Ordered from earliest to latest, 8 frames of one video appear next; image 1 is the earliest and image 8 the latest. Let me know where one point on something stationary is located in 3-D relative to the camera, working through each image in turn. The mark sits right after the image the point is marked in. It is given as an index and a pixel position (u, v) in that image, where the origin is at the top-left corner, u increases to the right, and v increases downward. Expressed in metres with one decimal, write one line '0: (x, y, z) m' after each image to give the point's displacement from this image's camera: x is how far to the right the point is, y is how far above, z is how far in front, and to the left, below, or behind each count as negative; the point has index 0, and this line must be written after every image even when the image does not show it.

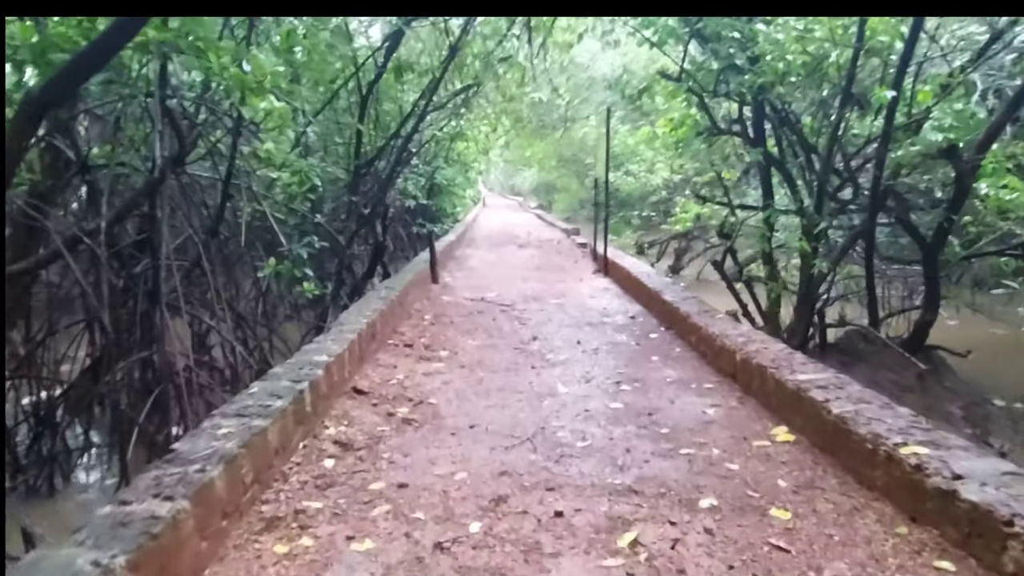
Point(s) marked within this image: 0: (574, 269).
0: (+0.9, +0.3, +10.8) m
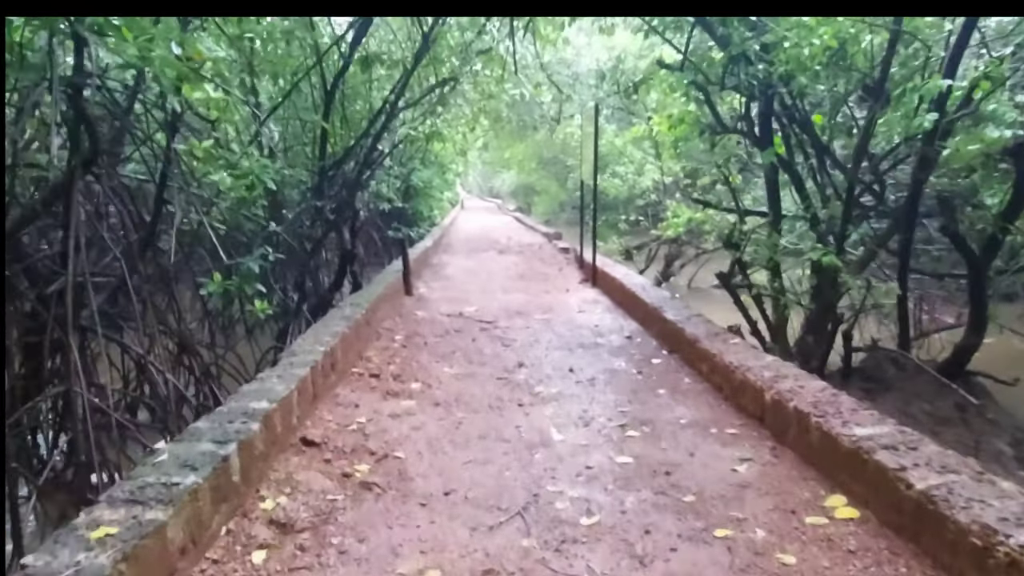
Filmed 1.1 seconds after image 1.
0: (+0.7, +0.1, +10.0) m
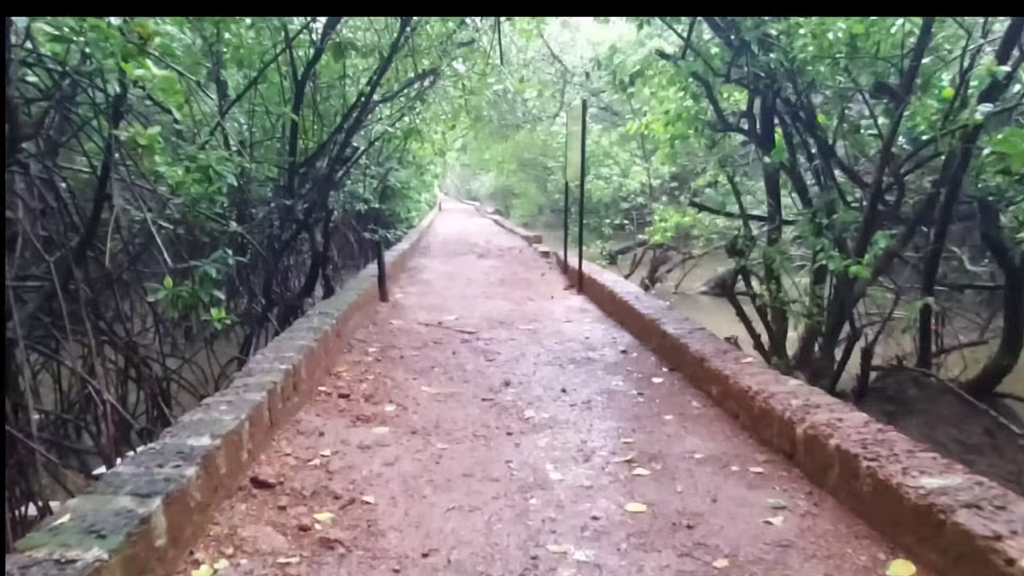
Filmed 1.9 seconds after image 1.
0: (+0.4, +0.1, +9.5) m
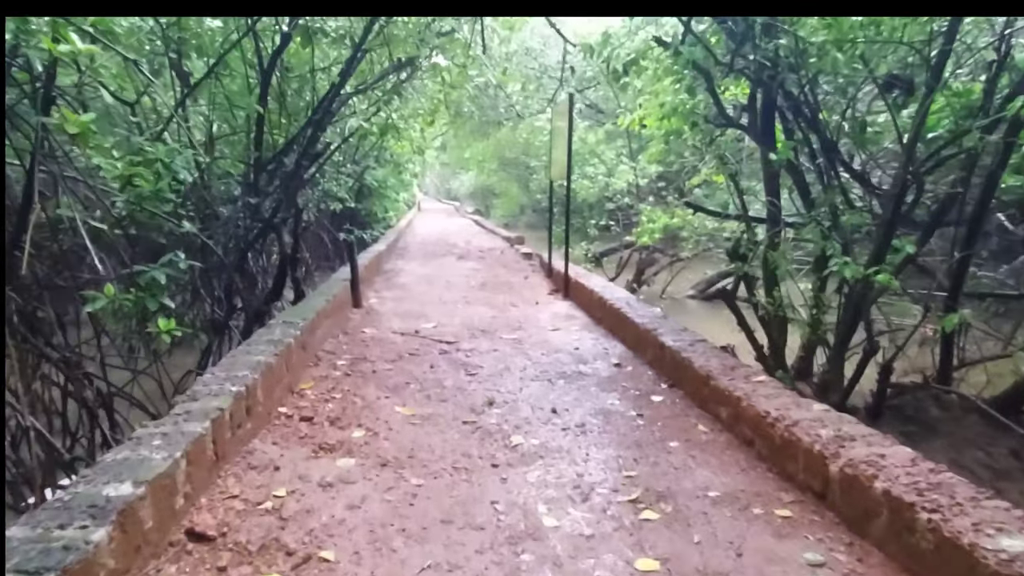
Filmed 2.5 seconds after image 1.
0: (+0.2, 0.0, +9.0) m
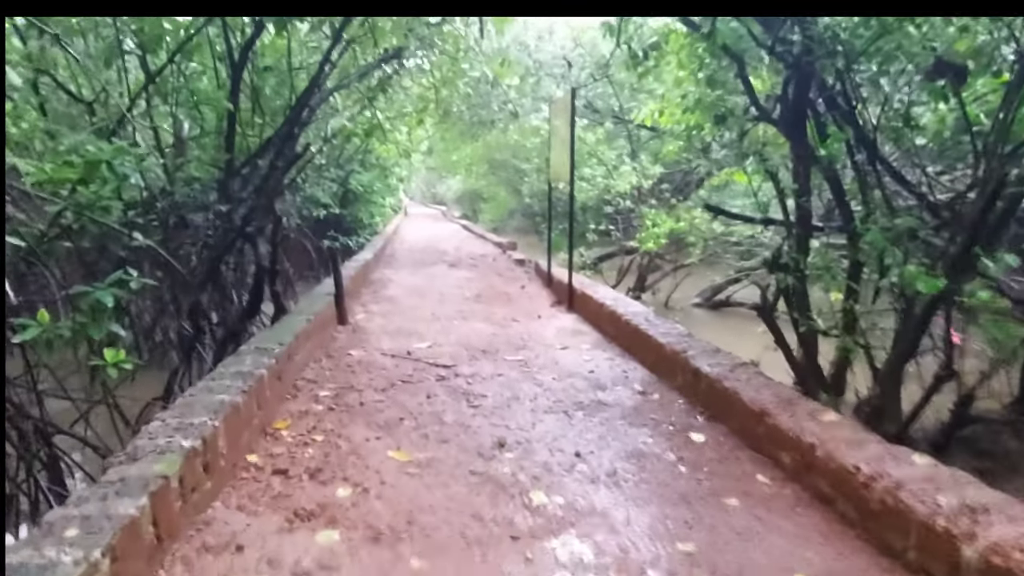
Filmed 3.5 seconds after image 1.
0: (+0.2, -0.1, +8.3) m
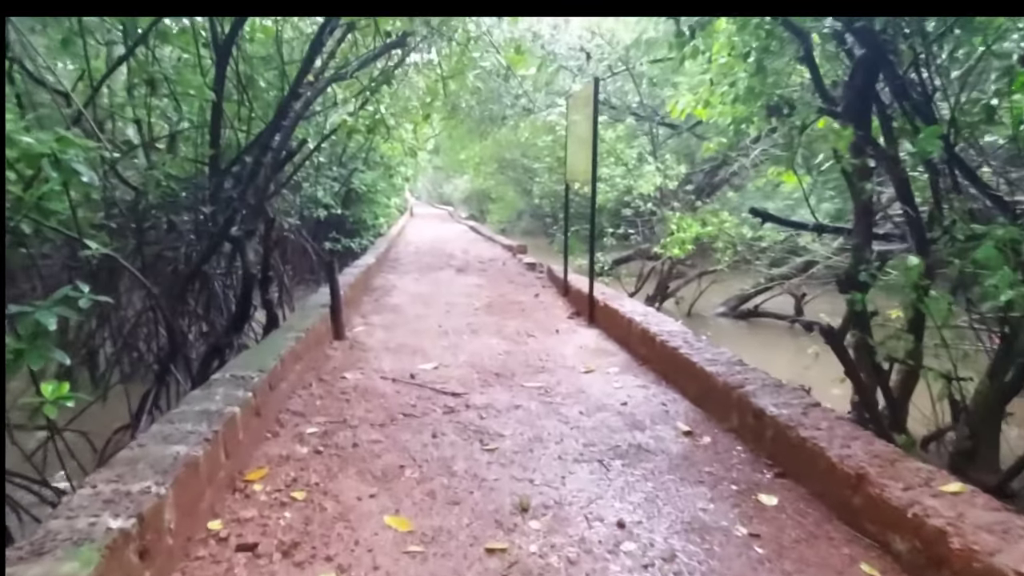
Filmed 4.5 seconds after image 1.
0: (+0.3, -0.2, +7.6) m
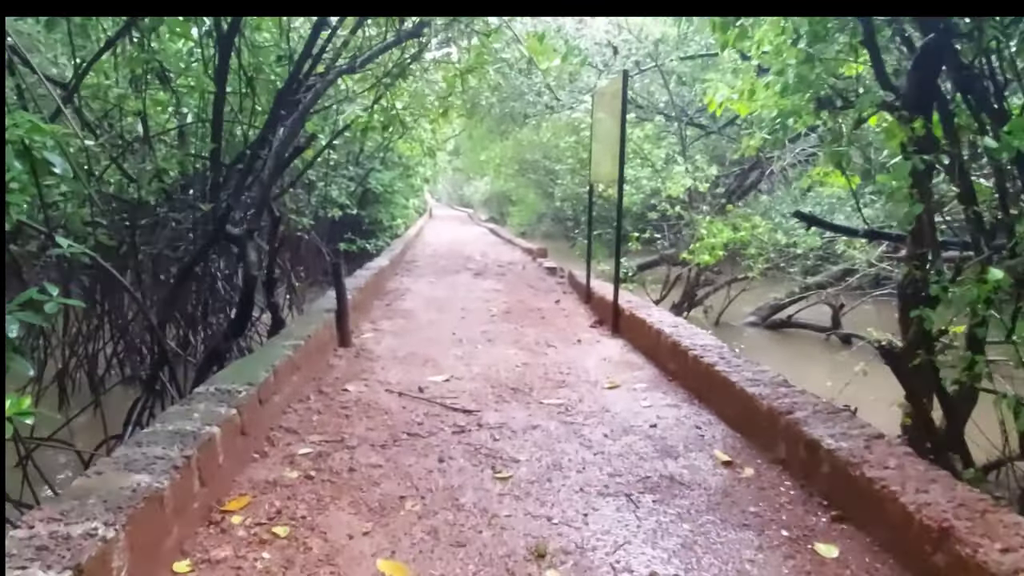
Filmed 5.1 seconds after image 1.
0: (+0.5, -0.3, +7.2) m
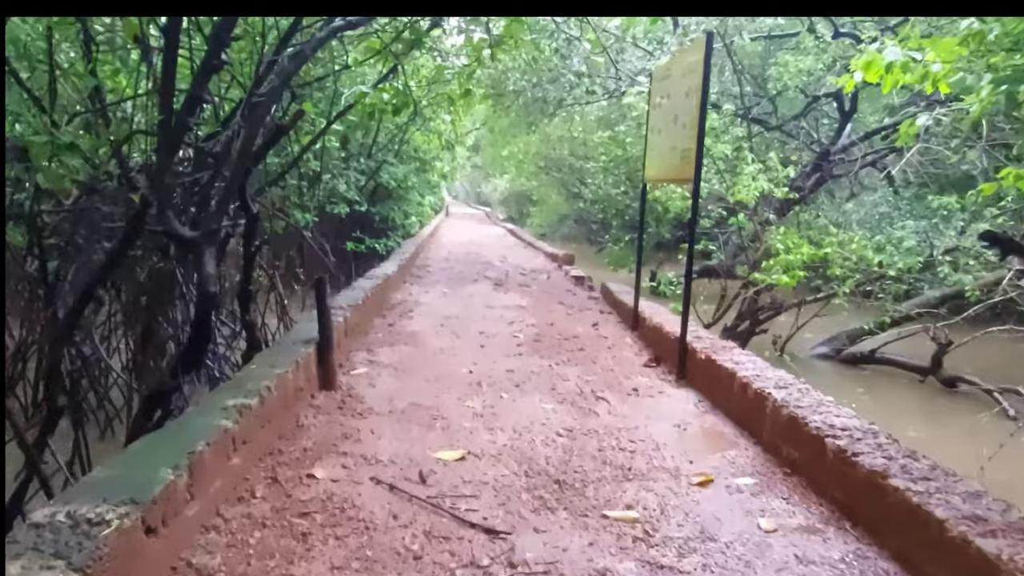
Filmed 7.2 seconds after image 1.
0: (+0.7, -0.5, +5.7) m
